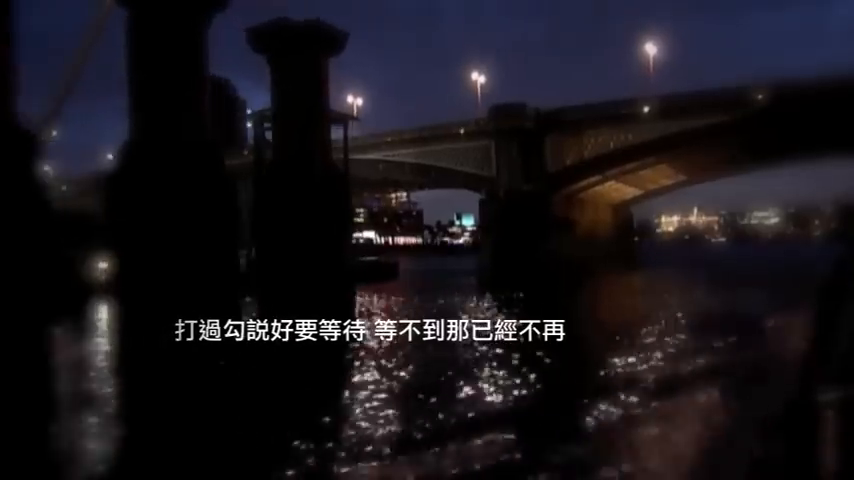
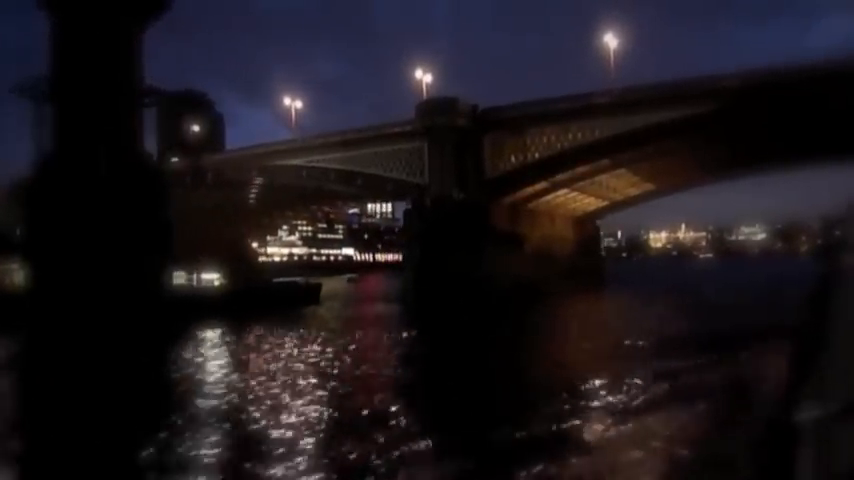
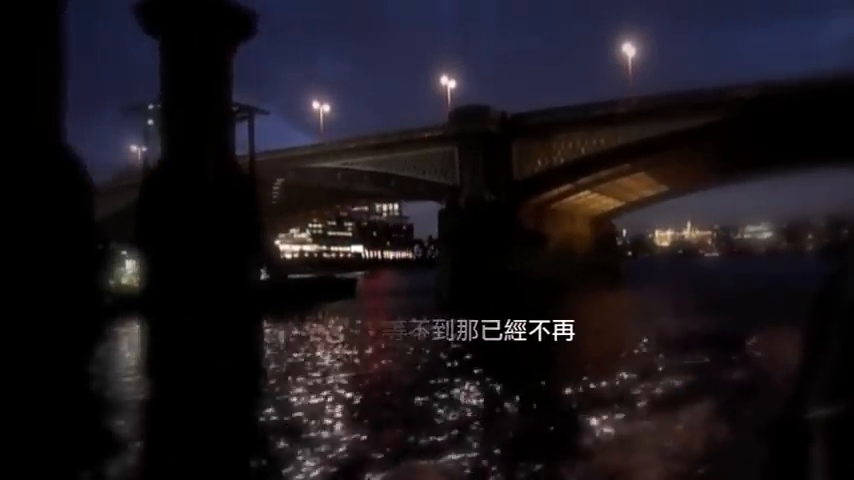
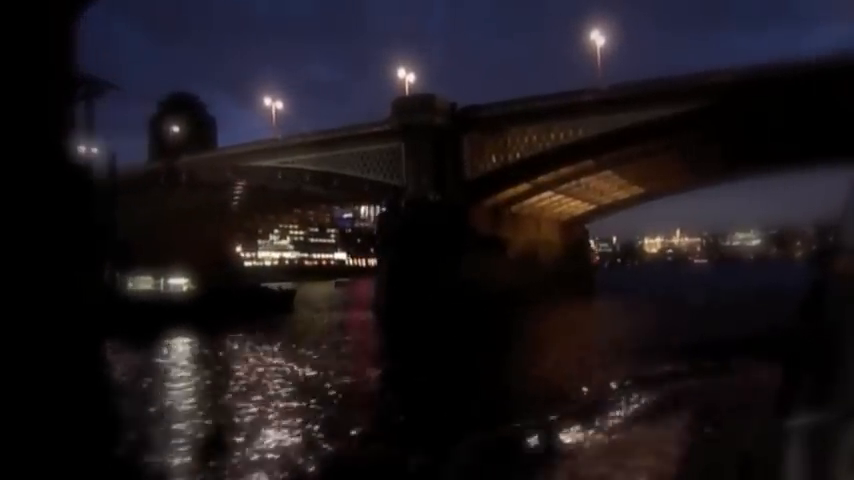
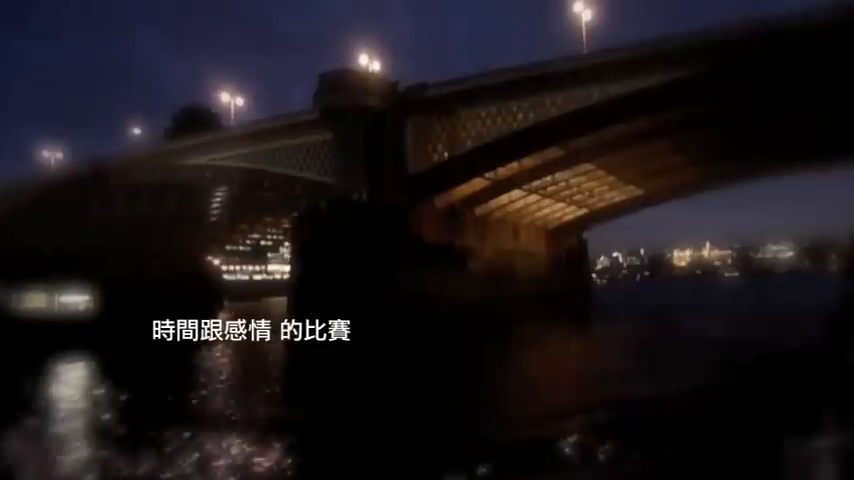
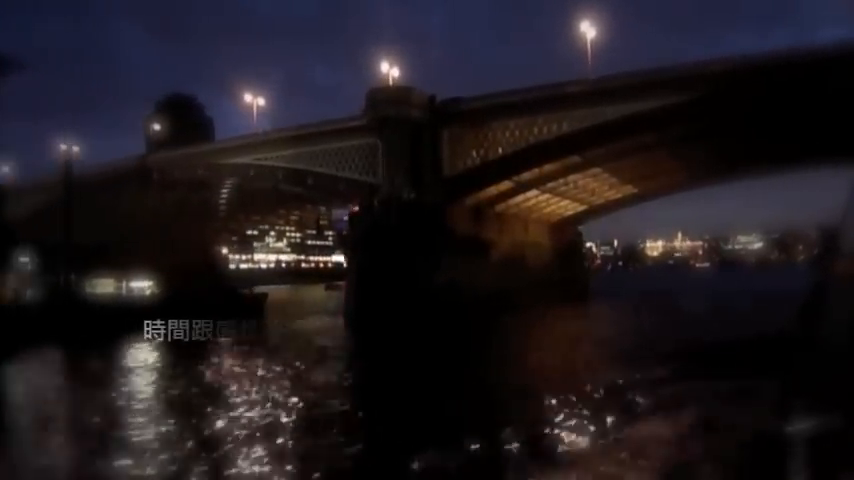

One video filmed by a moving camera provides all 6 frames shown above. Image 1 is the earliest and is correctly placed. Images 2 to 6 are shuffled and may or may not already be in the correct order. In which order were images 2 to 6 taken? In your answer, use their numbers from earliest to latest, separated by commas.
3, 2, 4, 6, 5
